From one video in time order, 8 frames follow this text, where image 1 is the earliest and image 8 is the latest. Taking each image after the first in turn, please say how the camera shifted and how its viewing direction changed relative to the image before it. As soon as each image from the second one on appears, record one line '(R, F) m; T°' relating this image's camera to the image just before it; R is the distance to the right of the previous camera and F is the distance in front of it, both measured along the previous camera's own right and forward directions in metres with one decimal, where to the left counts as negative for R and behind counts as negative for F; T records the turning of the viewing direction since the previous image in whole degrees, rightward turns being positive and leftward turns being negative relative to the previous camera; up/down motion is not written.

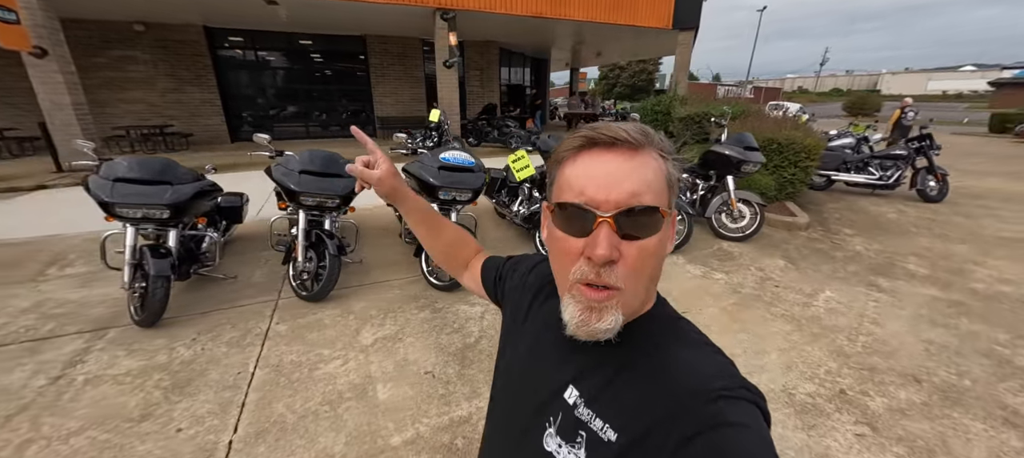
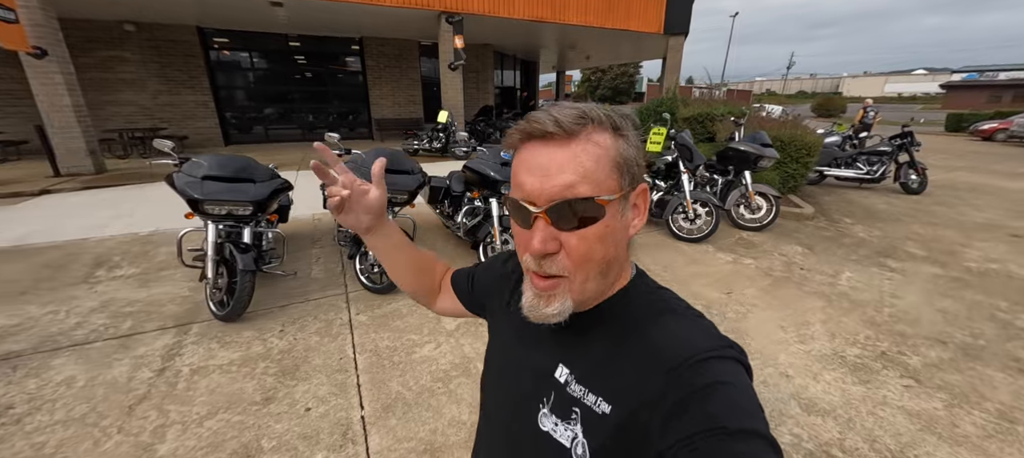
(-0.7, -0.2) m; +3°
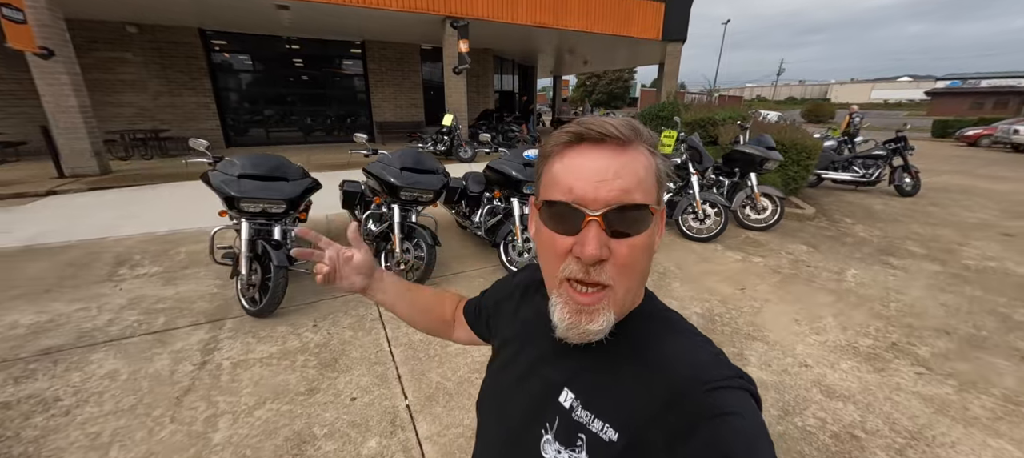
(-0.2, -0.1) m; +1°
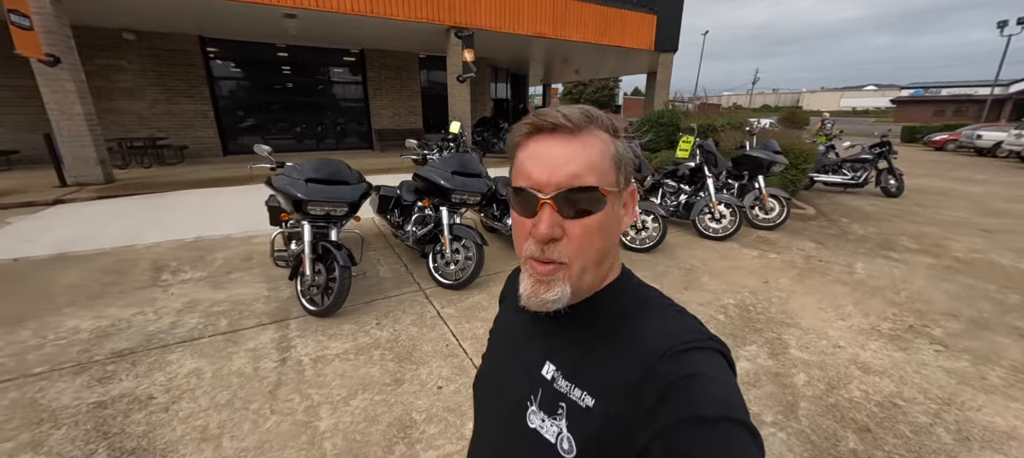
(-0.5, -0.2) m; +2°
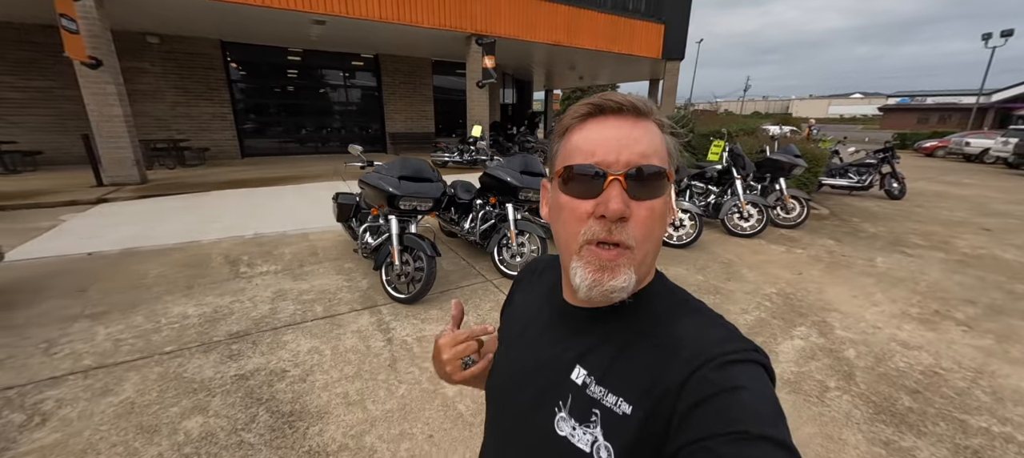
(-0.6, -0.3) m; +1°
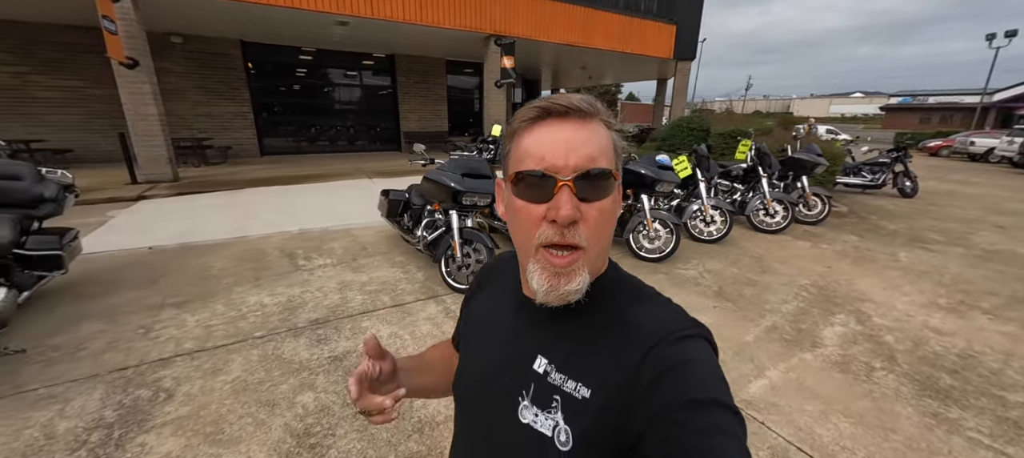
(-0.5, -0.2) m; 0°
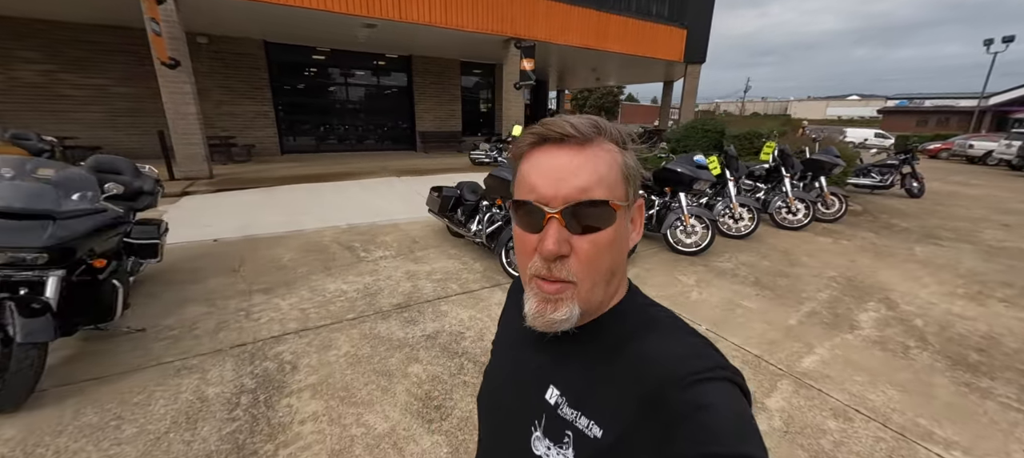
(-0.6, -0.3) m; +1°
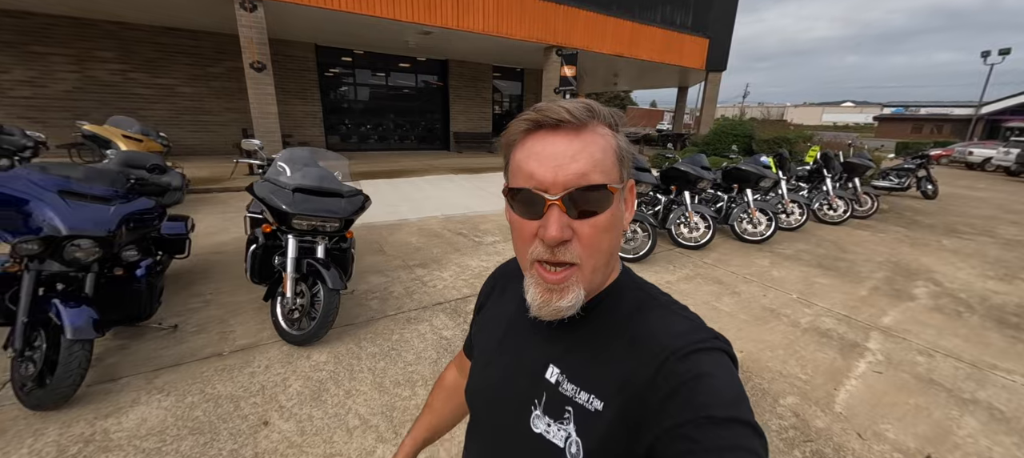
(-1.3, -0.6) m; +1°
